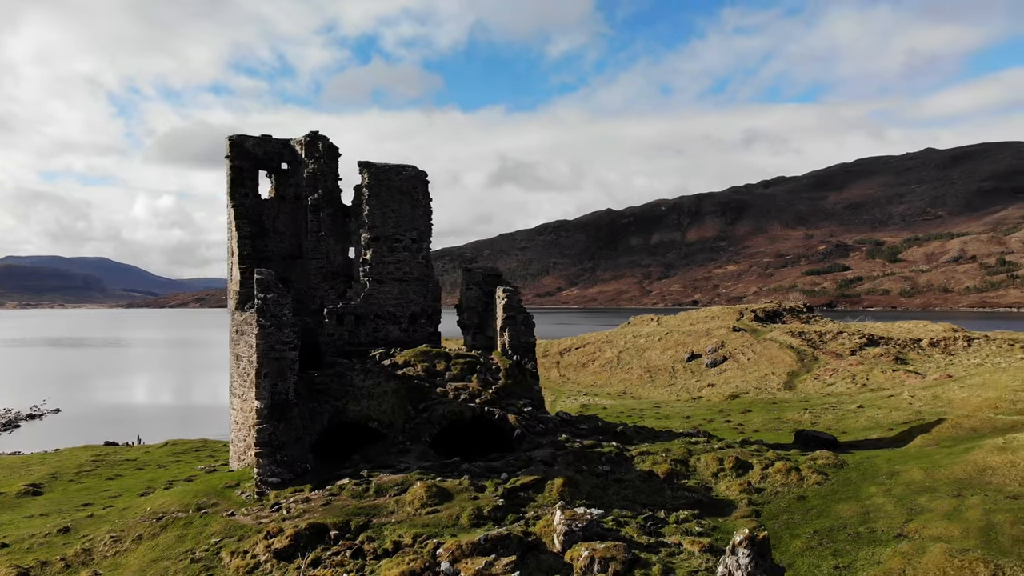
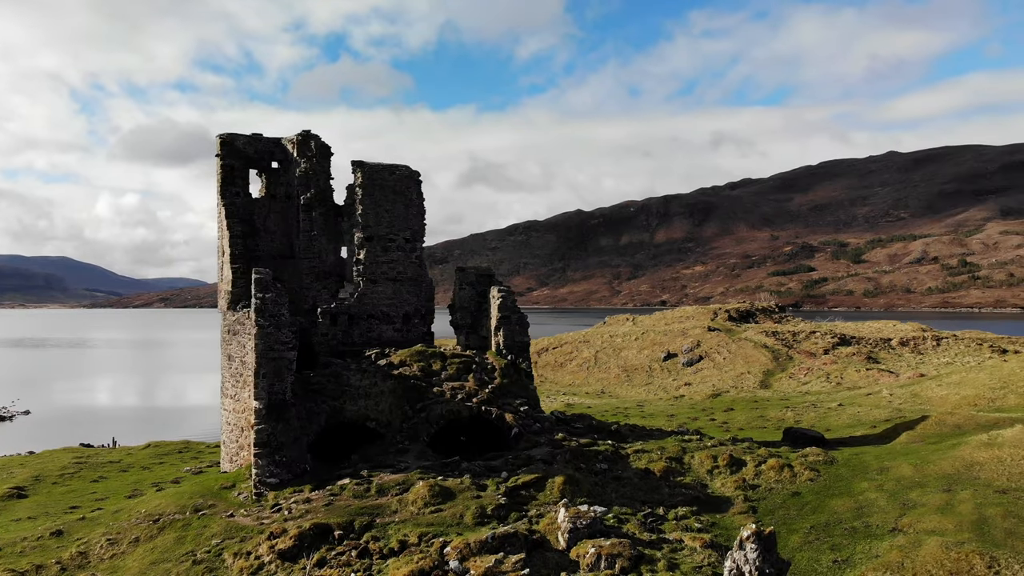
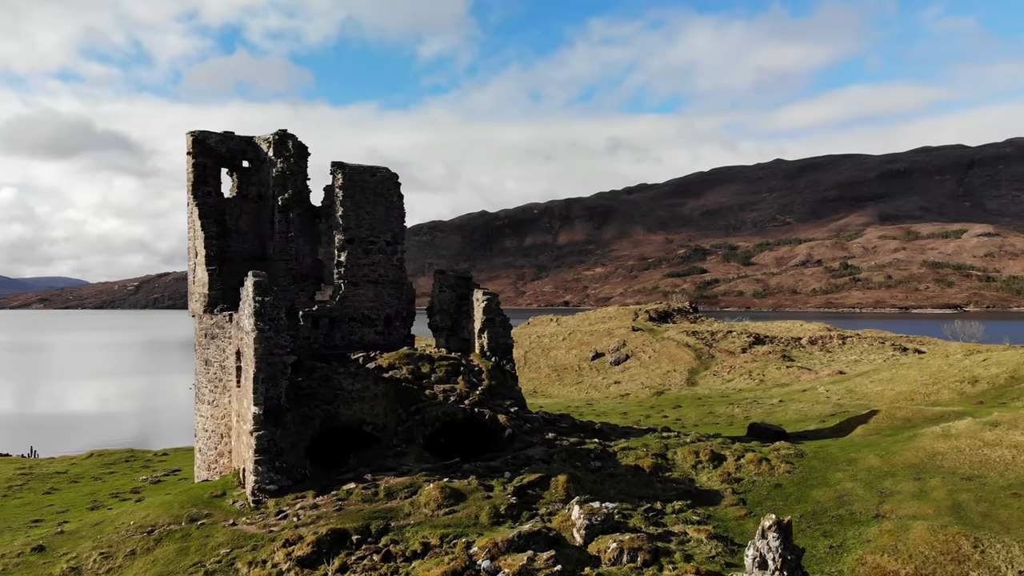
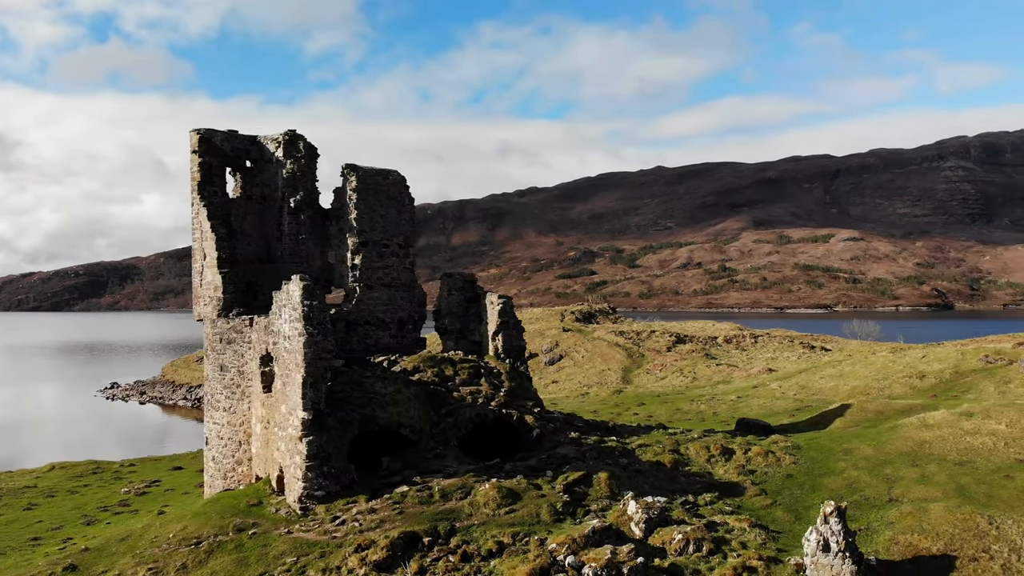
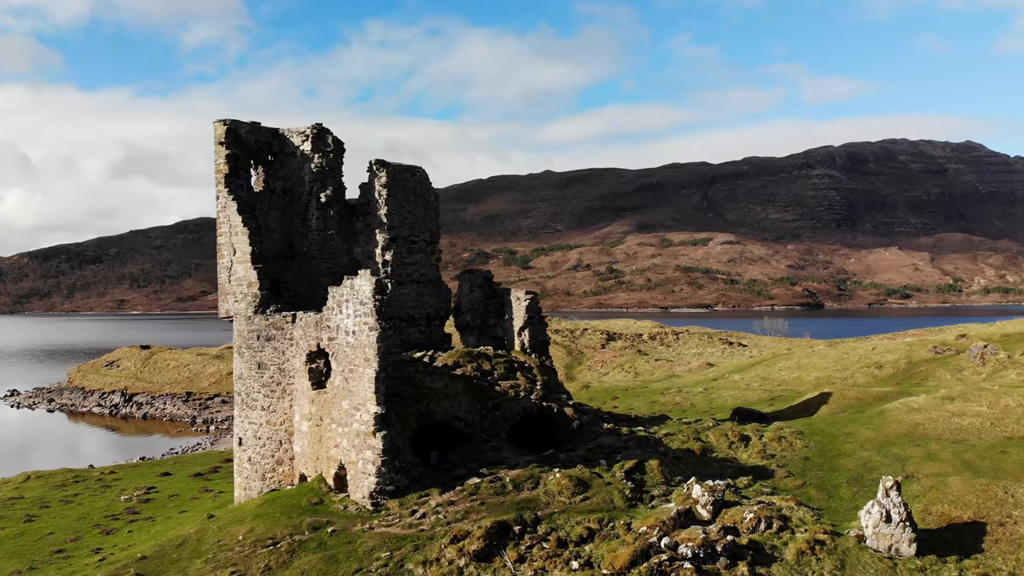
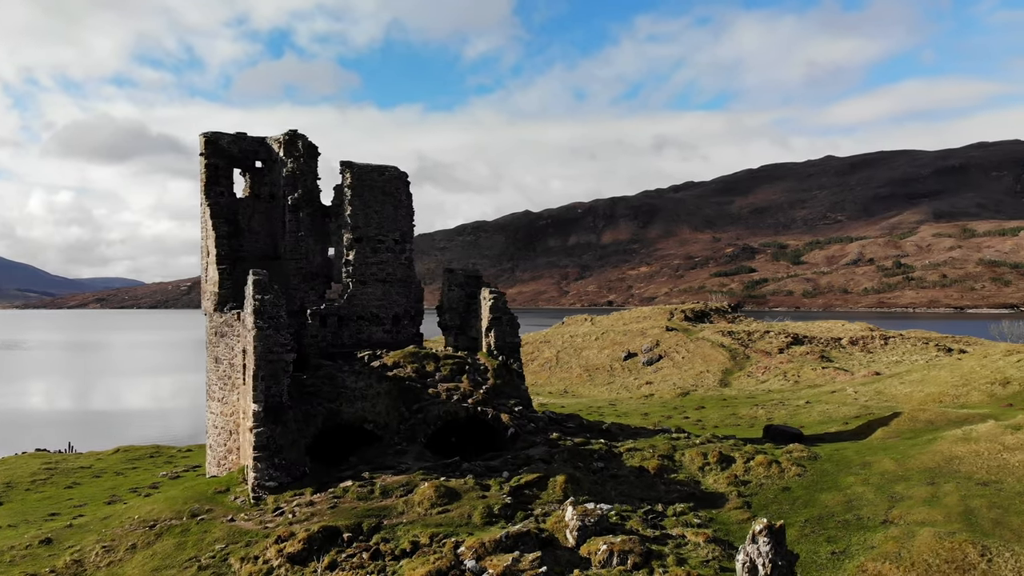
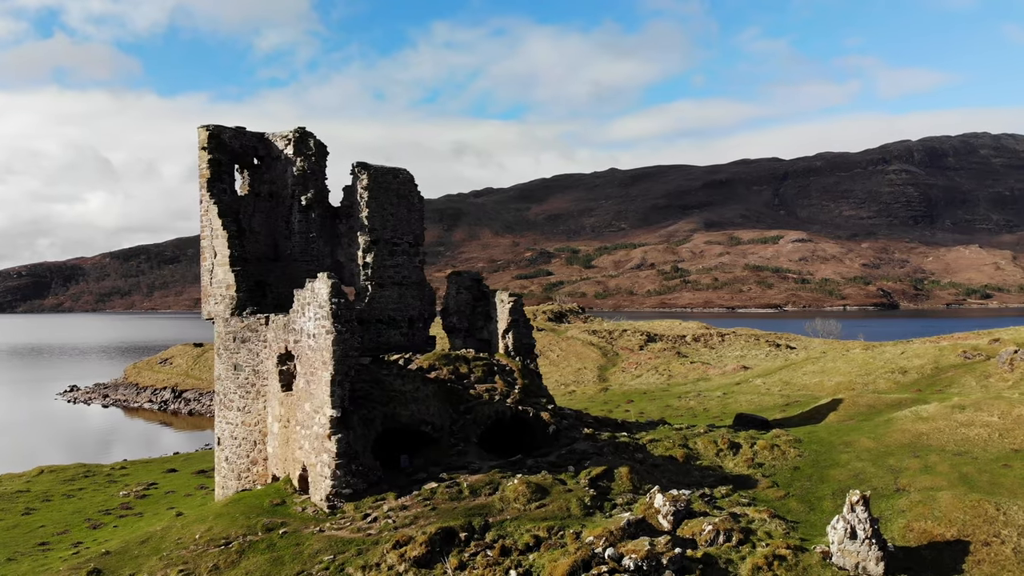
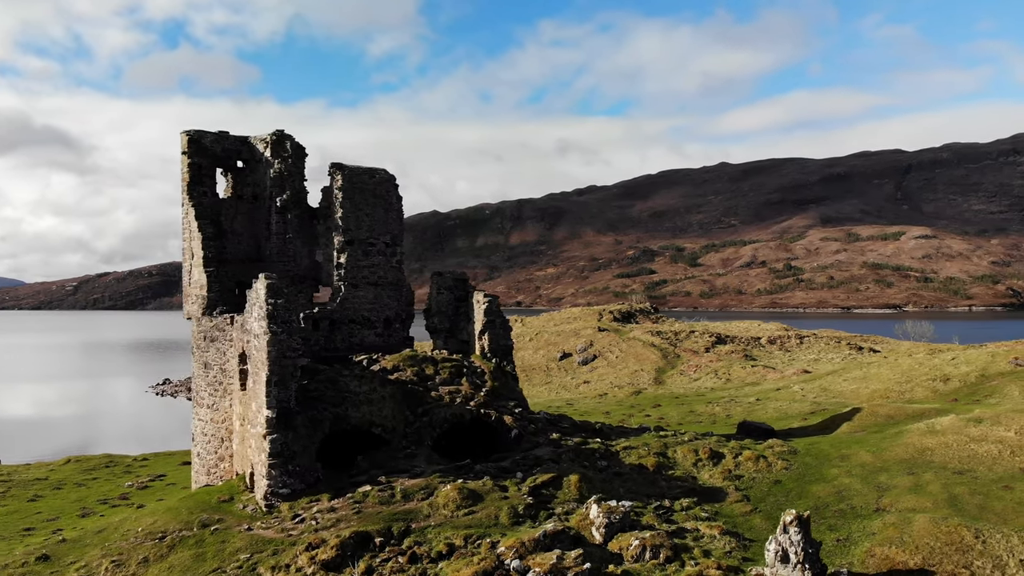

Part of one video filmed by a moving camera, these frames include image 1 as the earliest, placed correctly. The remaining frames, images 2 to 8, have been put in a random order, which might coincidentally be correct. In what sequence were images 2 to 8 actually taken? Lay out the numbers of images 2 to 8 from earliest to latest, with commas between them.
2, 6, 3, 8, 4, 7, 5
